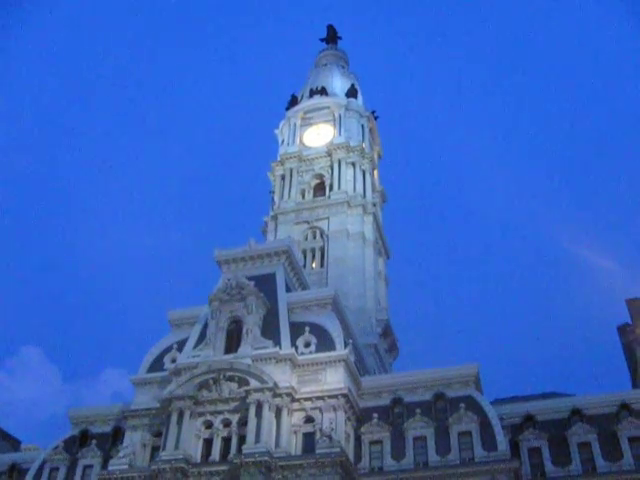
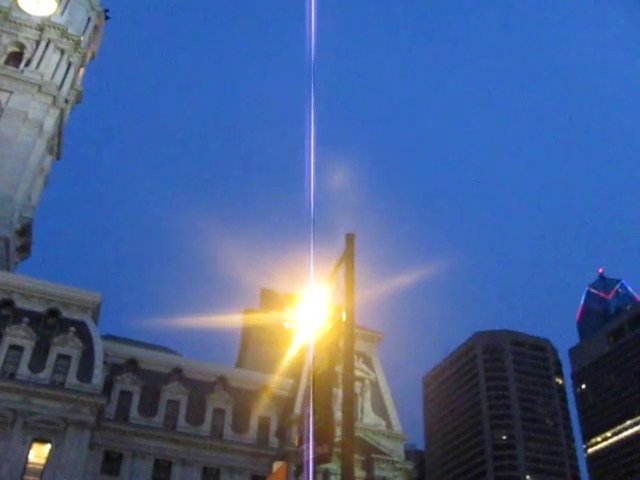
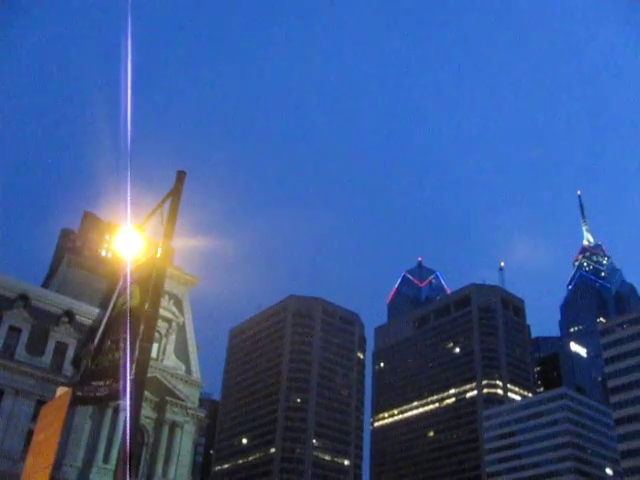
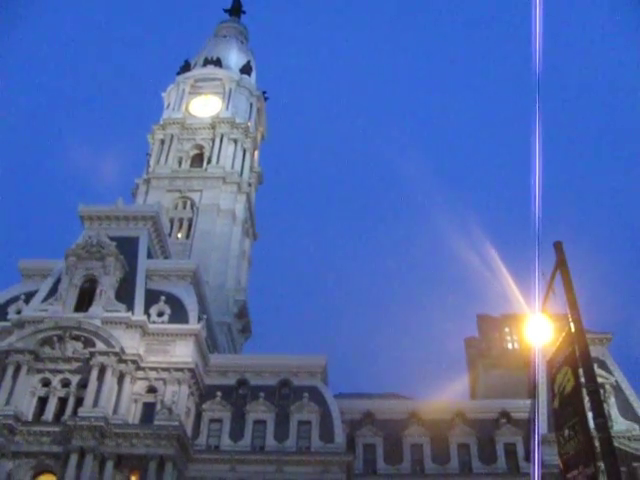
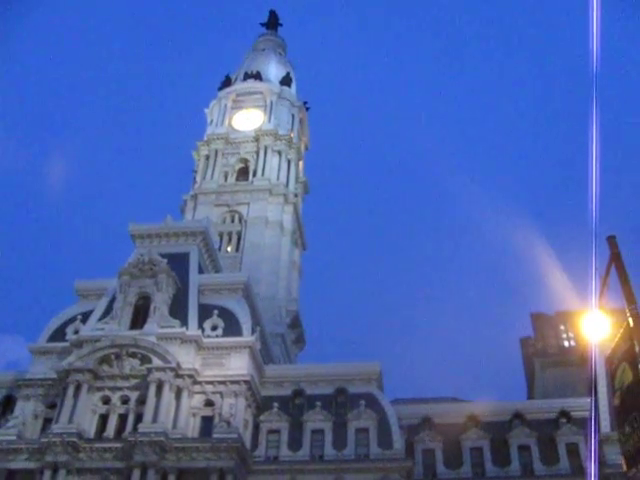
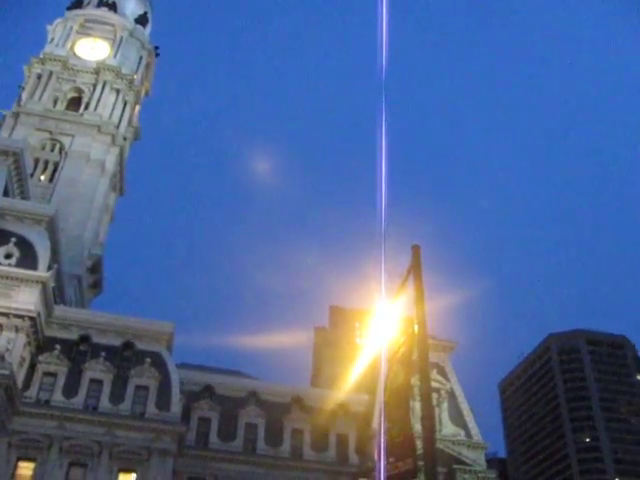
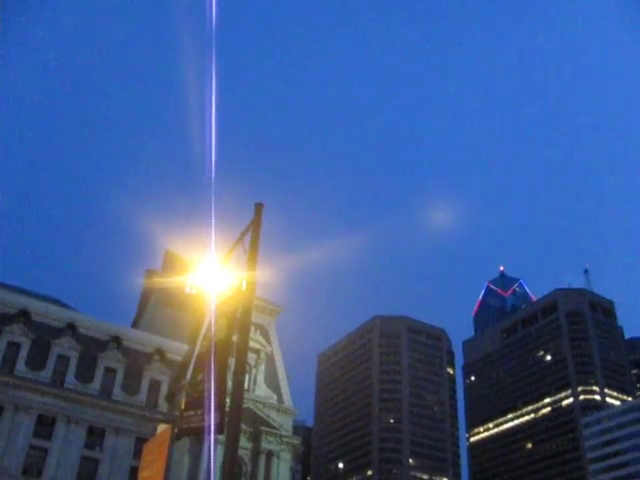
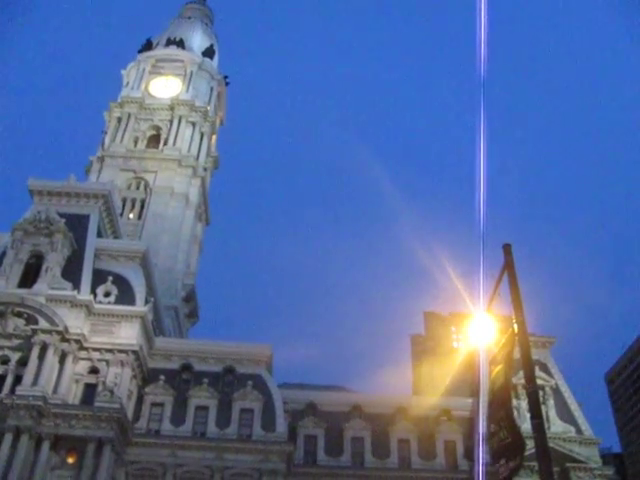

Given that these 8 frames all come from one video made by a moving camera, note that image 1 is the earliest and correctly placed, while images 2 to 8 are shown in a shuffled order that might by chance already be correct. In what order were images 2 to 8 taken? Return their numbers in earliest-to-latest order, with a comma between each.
5, 4, 8, 6, 2, 7, 3
